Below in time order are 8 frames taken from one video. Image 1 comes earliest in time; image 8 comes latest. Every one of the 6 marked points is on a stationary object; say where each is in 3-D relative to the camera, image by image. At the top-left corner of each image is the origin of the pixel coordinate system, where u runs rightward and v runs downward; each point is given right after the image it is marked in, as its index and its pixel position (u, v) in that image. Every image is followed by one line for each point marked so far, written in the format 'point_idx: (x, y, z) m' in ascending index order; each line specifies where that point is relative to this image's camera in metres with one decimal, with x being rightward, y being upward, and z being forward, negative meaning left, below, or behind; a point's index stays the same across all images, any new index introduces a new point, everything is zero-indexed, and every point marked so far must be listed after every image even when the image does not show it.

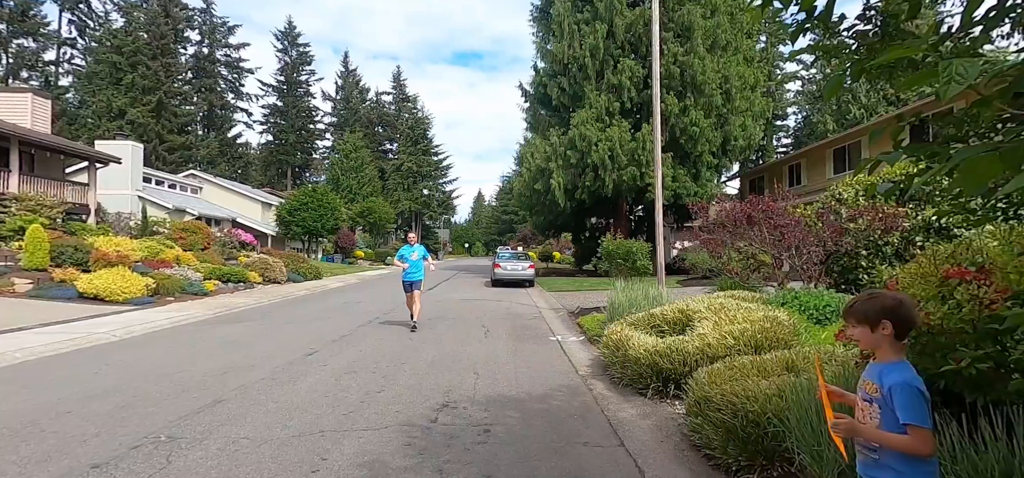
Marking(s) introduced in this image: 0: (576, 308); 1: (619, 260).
0: (+1.9, -2.0, +13.9) m
1: (+3.0, -0.6, +13.0) m
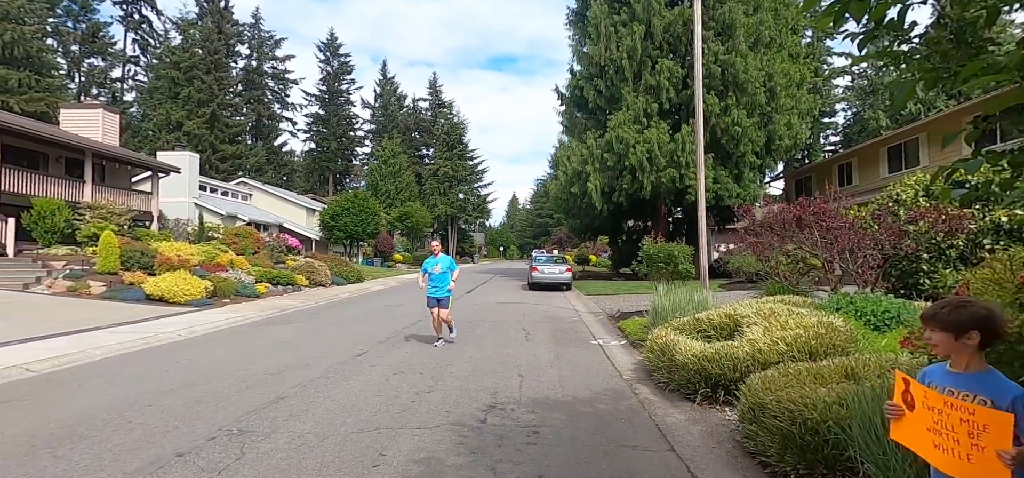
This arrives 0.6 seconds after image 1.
0: (+3.1, -2.1, +13.9) m
1: (+4.1, -0.7, +12.9) m
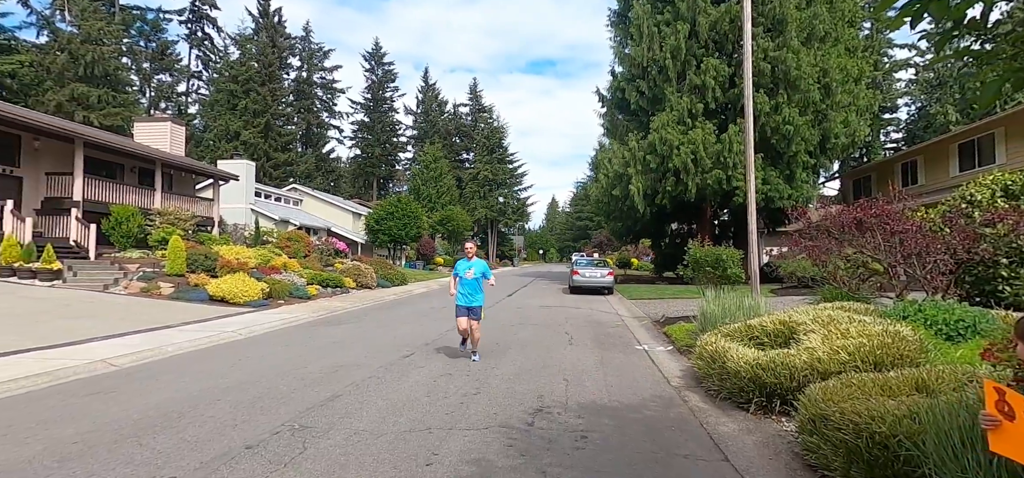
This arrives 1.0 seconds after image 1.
0: (+4.3, -2.2, +13.6) m
1: (+5.3, -0.8, +12.5) m
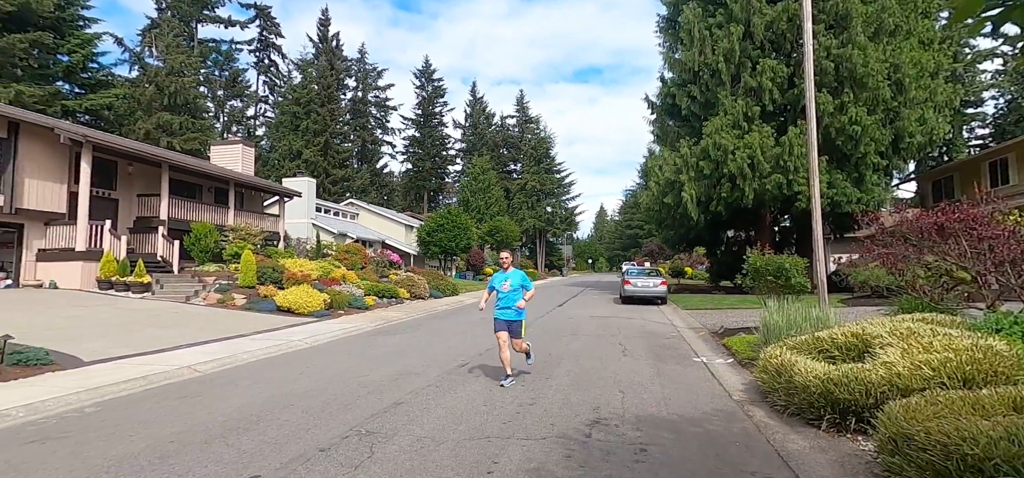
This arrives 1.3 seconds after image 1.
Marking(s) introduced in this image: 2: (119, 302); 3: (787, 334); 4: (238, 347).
0: (+5.8, -2.5, +13.1) m
1: (+6.6, -1.0, +12.0) m
2: (-13.2, -2.1, +15.8) m
3: (+4.7, -1.6, +8.0) m
4: (-6.7, -2.6, +11.5) m
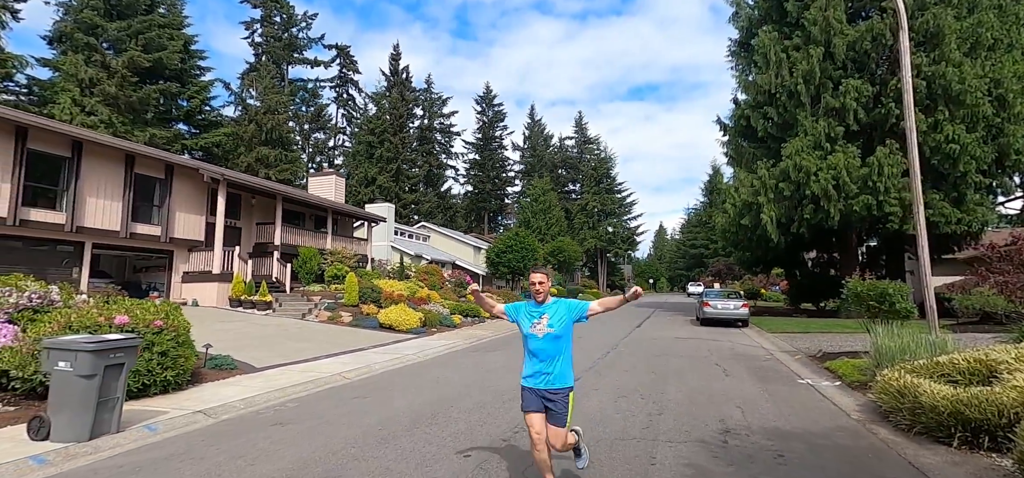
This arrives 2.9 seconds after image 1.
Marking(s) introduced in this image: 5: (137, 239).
0: (+8.6, -3.2, +13.2) m
1: (+9.2, -1.6, +12.1) m
2: (-10.1, -3.1, +18.1) m
3: (+6.9, -2.1, +8.3) m
4: (-4.1, -3.3, +13.0) m
5: (-14.9, 0.0, +18.7) m
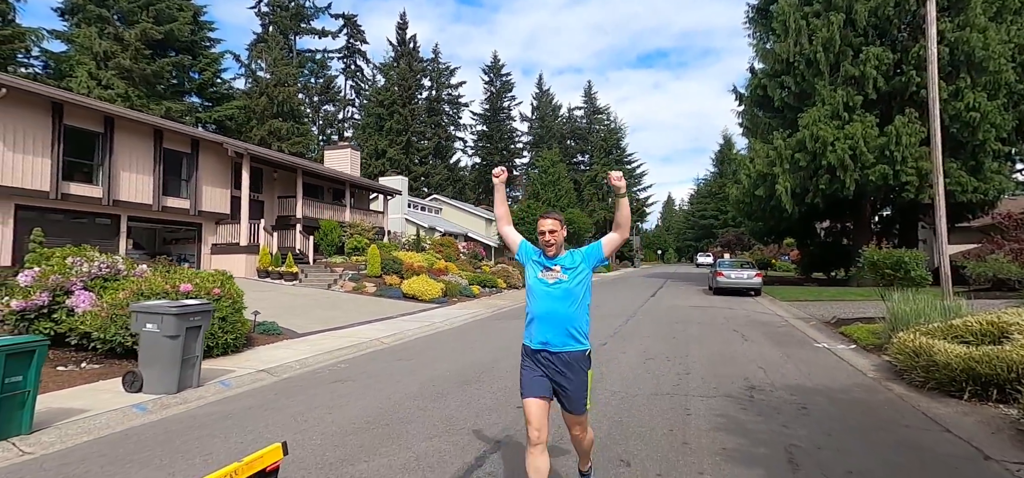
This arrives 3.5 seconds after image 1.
0: (+9.3, -2.3, +13.7) m
1: (+9.9, -0.8, +12.5) m
2: (-9.3, -2.0, +18.9) m
3: (+7.5, -1.5, +8.7) m
4: (-3.3, -2.5, +13.7) m
5: (-14.1, +1.1, +19.3) m
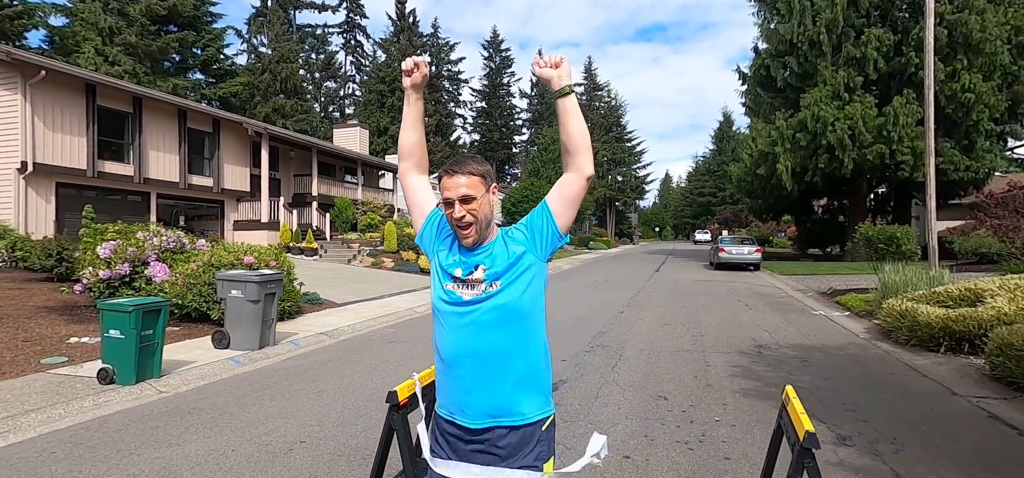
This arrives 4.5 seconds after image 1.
0: (+9.9, -1.6, +14.7) m
1: (+10.5, -0.2, +13.5) m
2: (-8.7, -1.0, +19.8) m
3: (+8.1, -1.1, +9.8) m
4: (-2.7, -1.8, +14.7) m
5: (-13.6, +2.1, +20.0) m
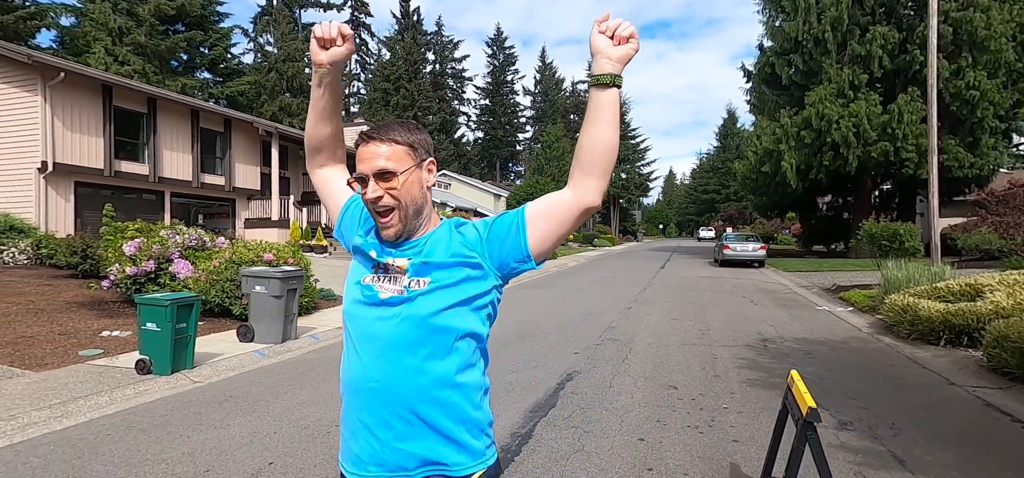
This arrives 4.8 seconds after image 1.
0: (+10.2, -1.5, +15.0) m
1: (+10.8, -0.1, +13.7) m
2: (-8.4, -0.9, +20.1) m
3: (+8.4, -1.0, +10.0) m
4: (-2.5, -1.7, +15.0) m
5: (-13.3, +2.2, +20.4) m
